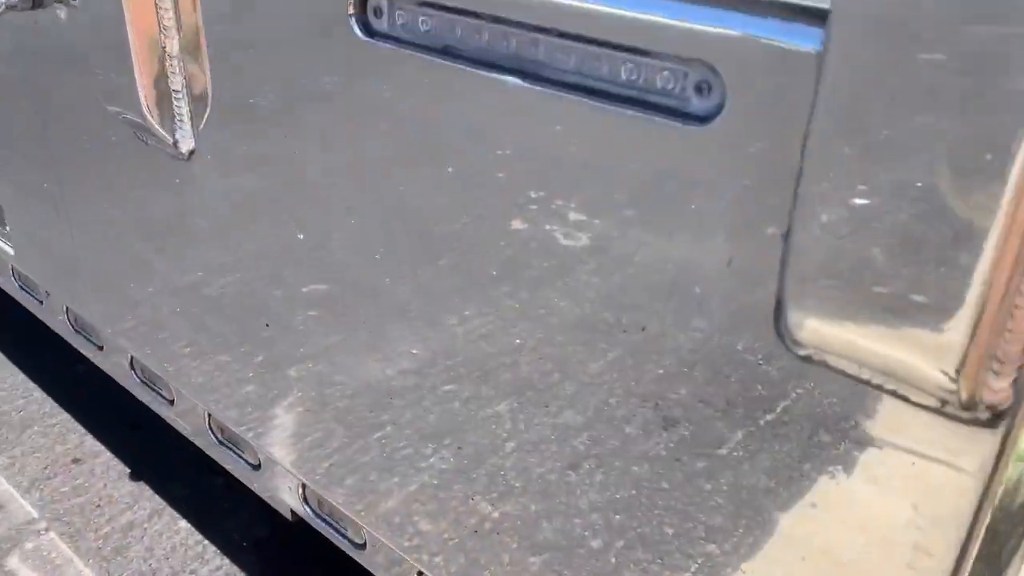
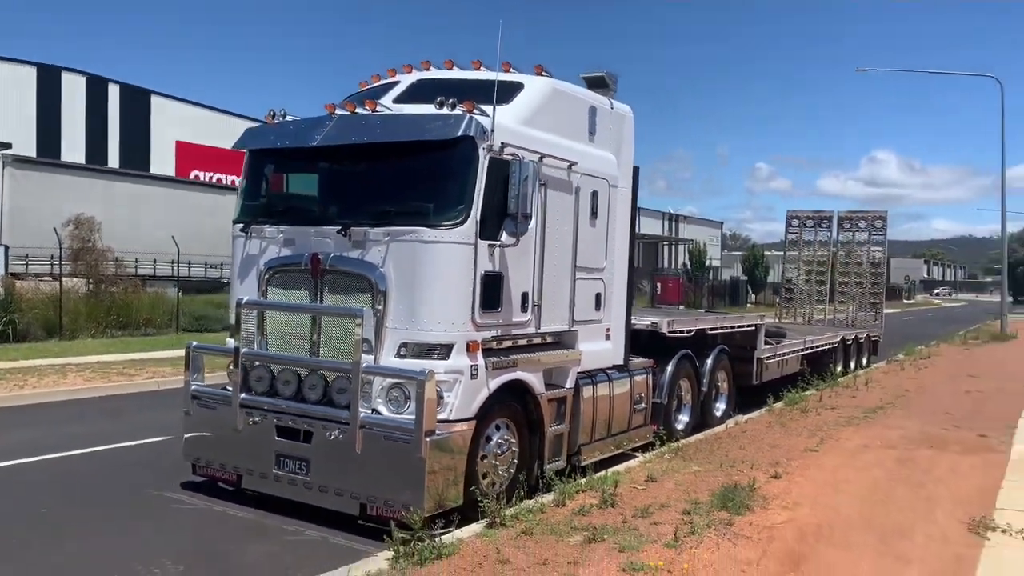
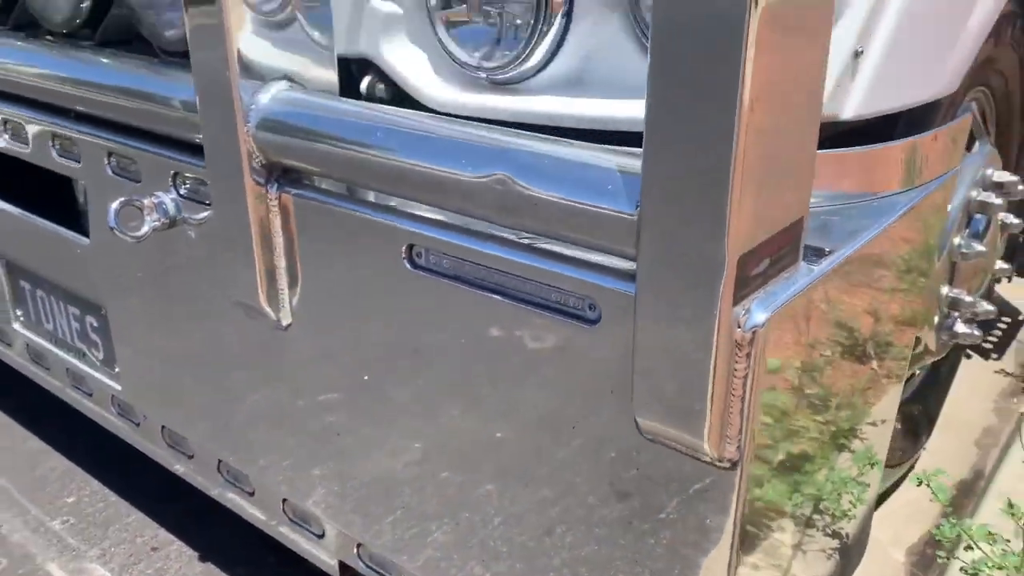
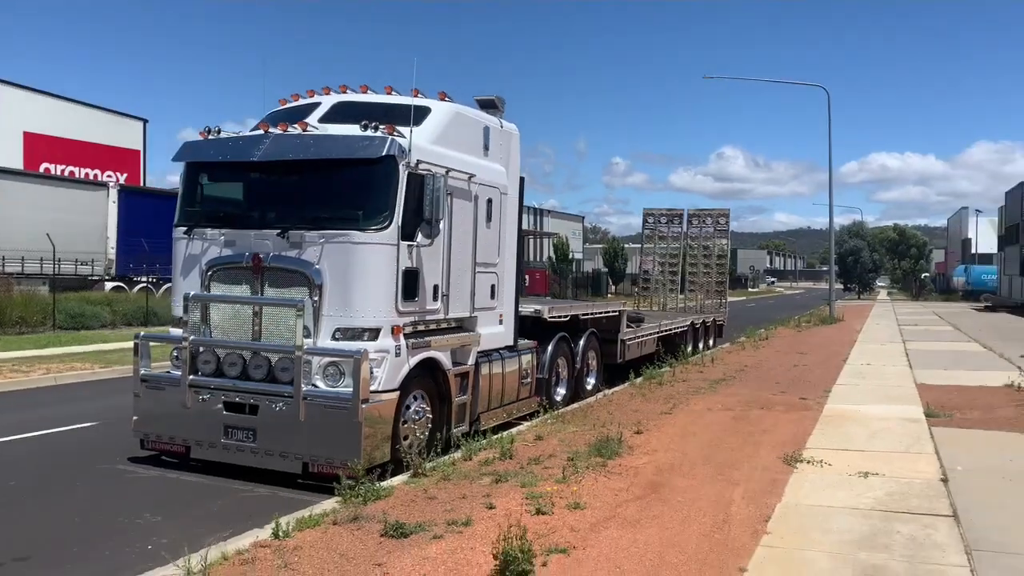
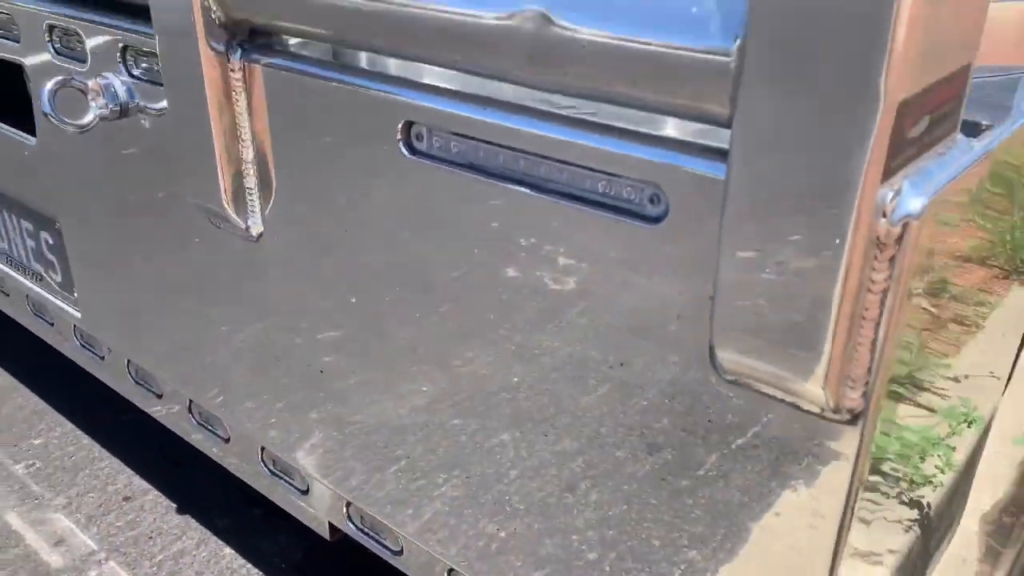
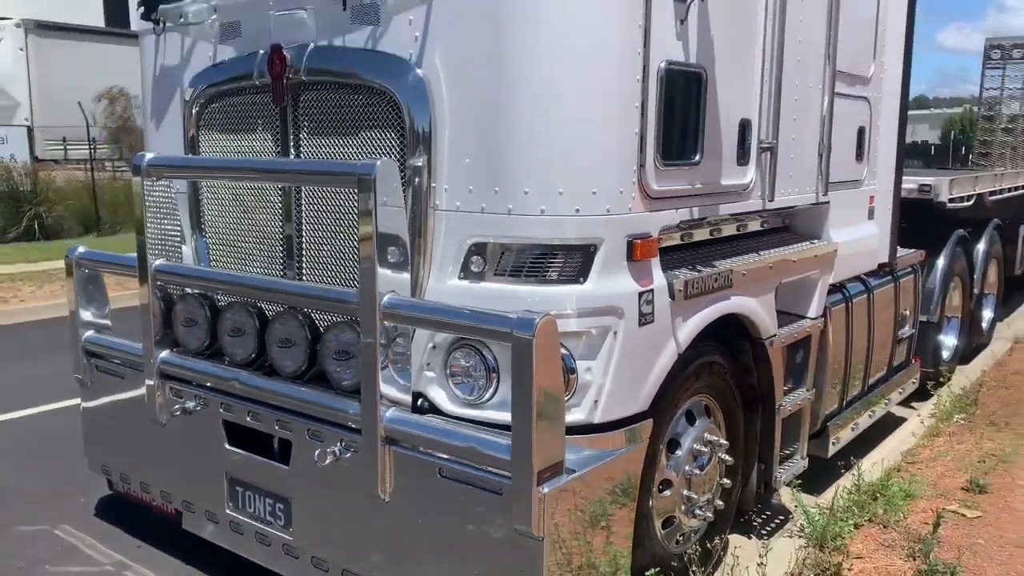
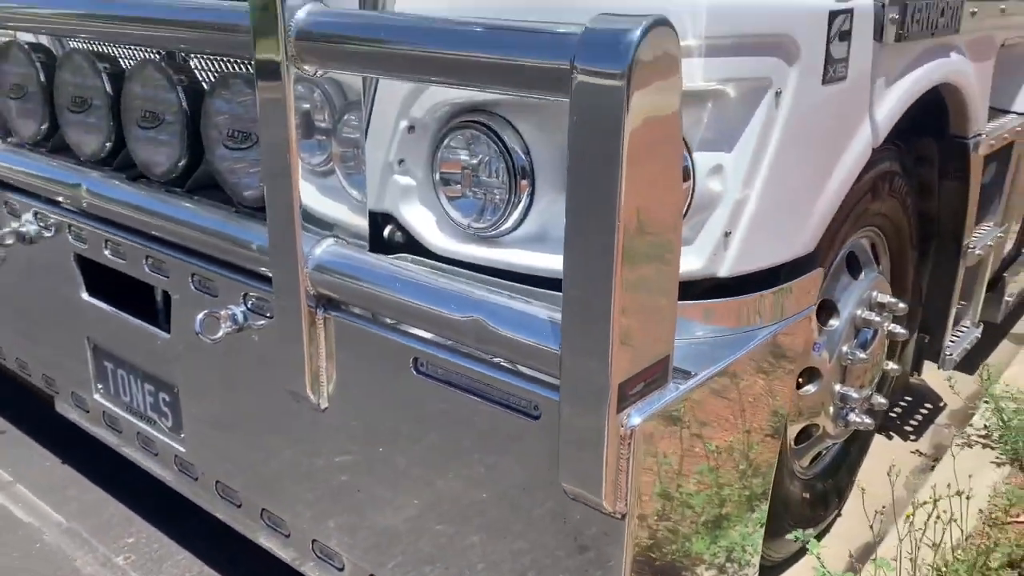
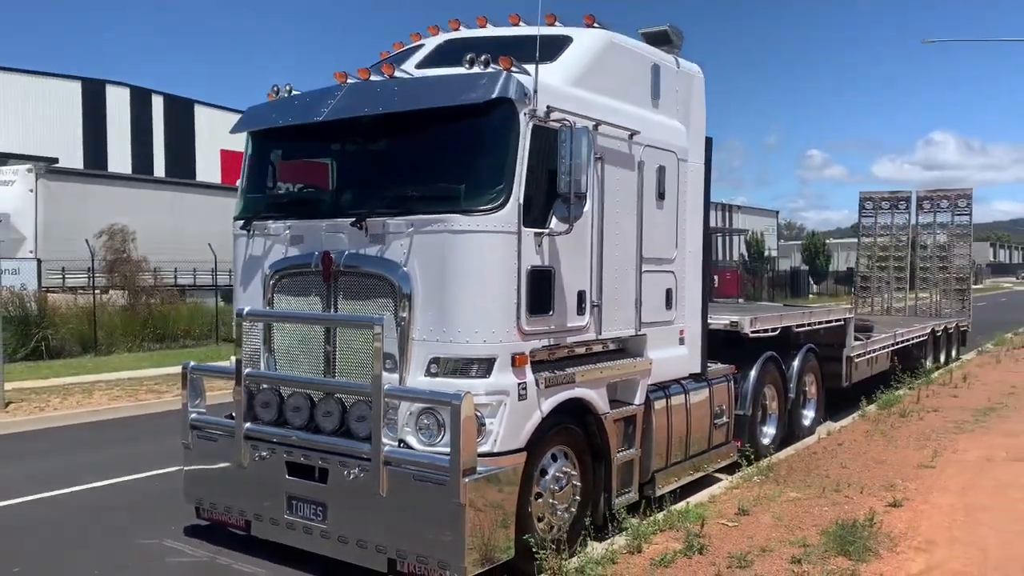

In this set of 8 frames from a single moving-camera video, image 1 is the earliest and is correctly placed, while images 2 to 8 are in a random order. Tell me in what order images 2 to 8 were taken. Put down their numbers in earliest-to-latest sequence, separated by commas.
5, 3, 7, 6, 8, 2, 4
